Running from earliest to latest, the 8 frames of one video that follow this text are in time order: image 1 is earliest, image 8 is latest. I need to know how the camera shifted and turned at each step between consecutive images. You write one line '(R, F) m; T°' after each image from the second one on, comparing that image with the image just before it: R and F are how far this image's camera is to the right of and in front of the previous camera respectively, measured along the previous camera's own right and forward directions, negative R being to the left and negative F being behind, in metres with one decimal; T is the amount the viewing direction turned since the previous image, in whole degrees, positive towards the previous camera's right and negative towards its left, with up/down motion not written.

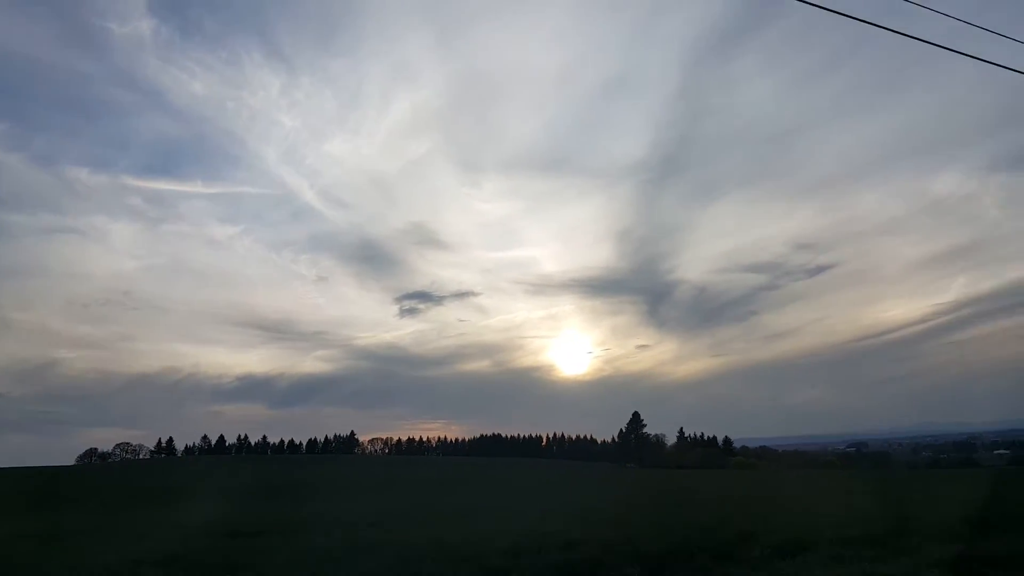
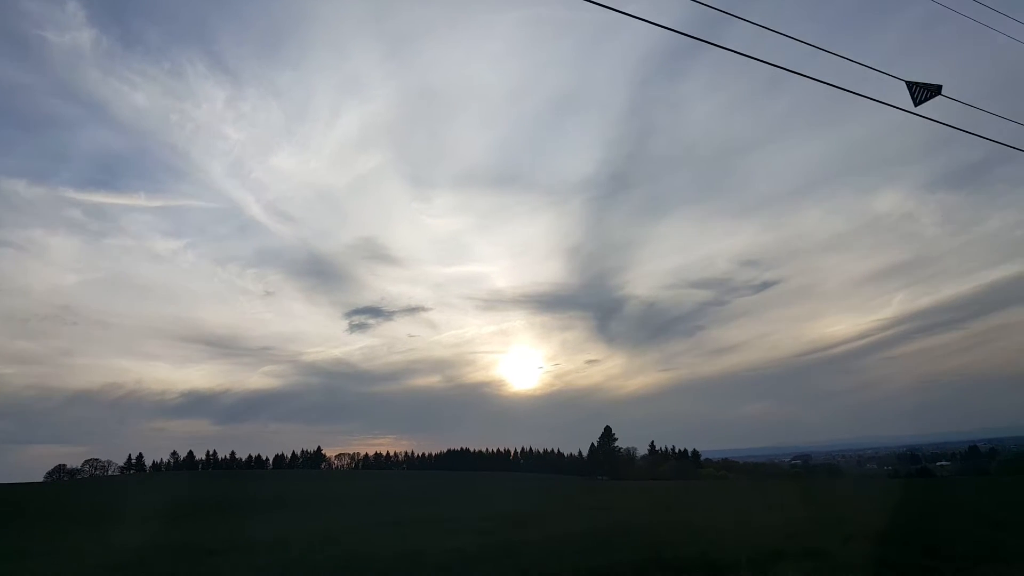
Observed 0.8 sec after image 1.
(-1.4, -0.8) m; +4°
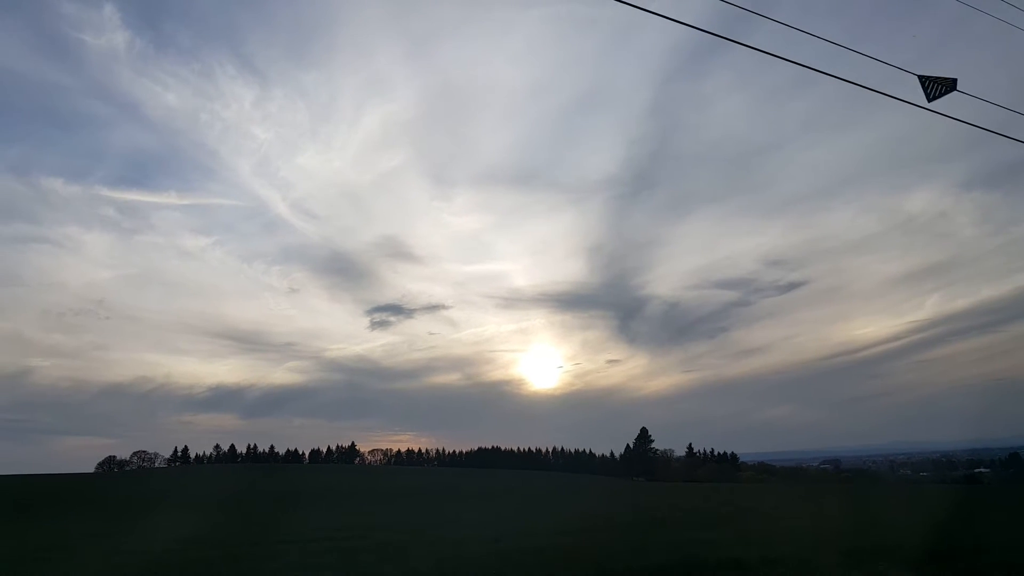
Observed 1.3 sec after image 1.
(-1.1, -0.4) m; -1°
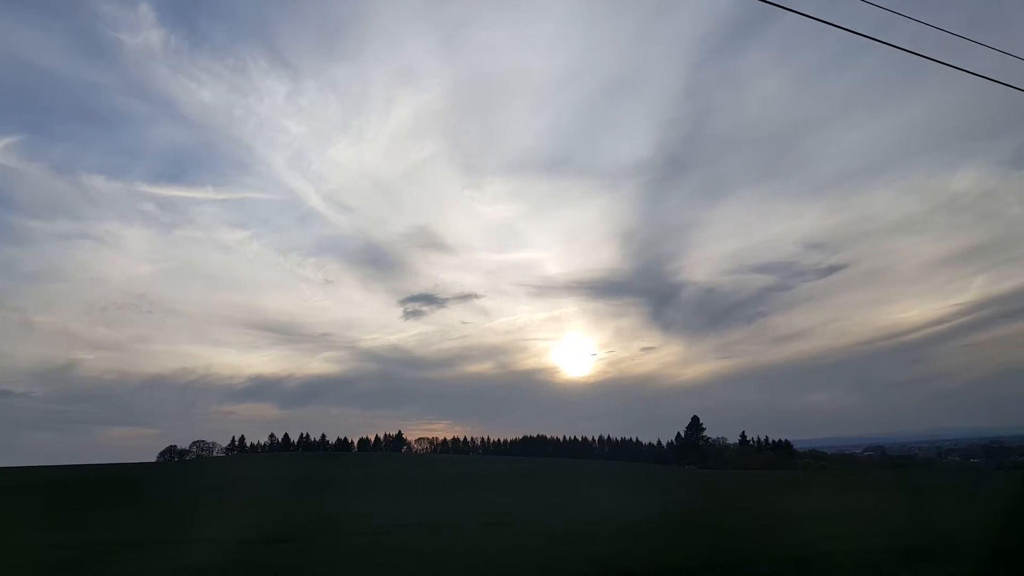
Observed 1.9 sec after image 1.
(-1.0, 0.0) m; -2°
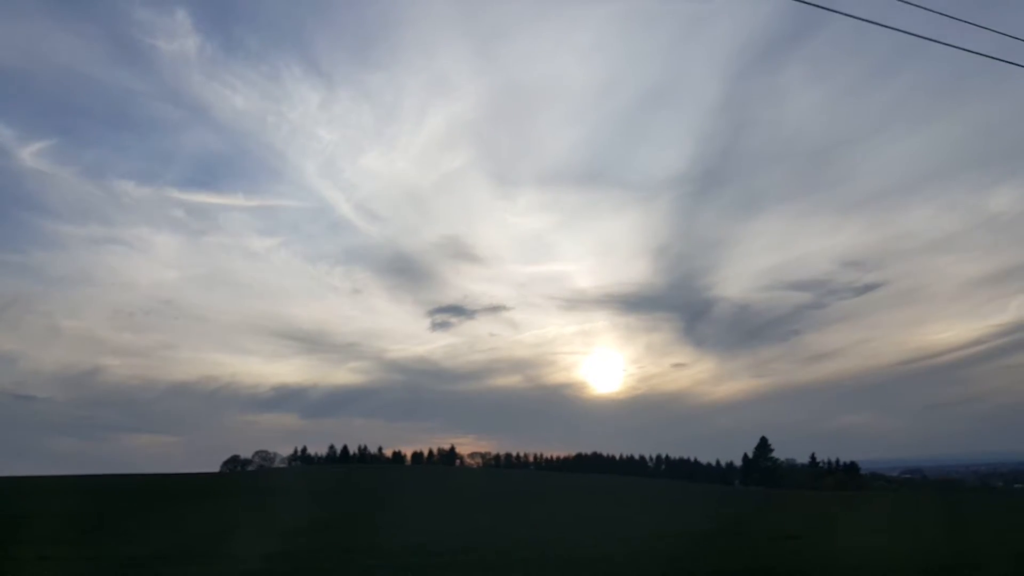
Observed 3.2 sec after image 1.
(-2.6, +2.2) m; -2°
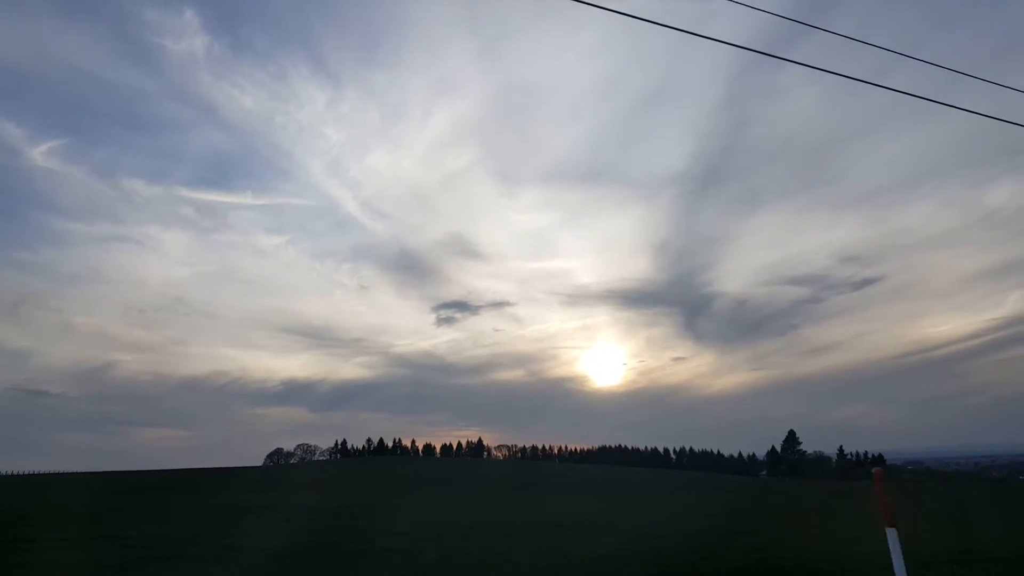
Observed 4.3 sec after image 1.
(-1.7, -3.2) m; 0°
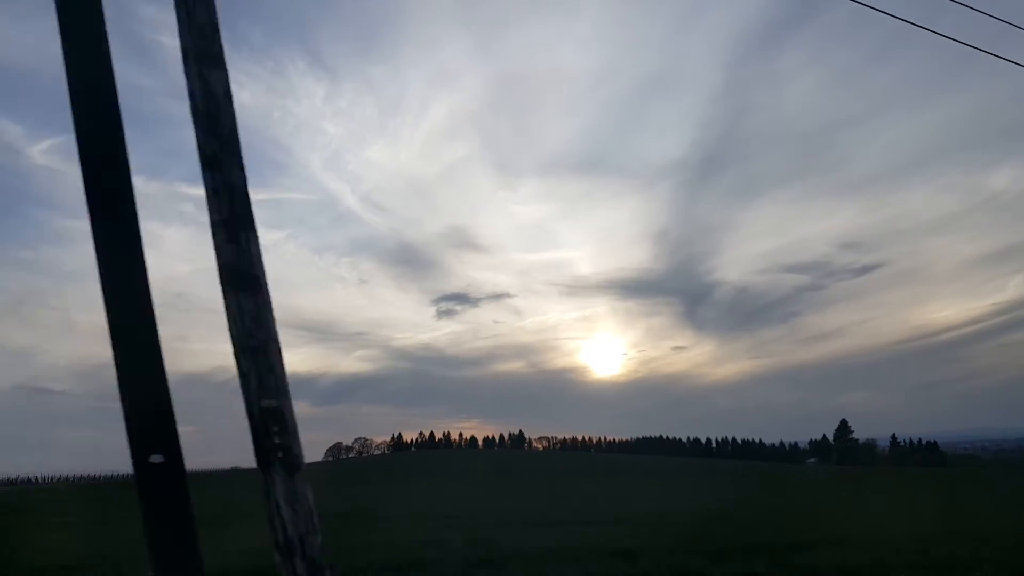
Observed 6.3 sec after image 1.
(-3.6, -0.4) m; +1°
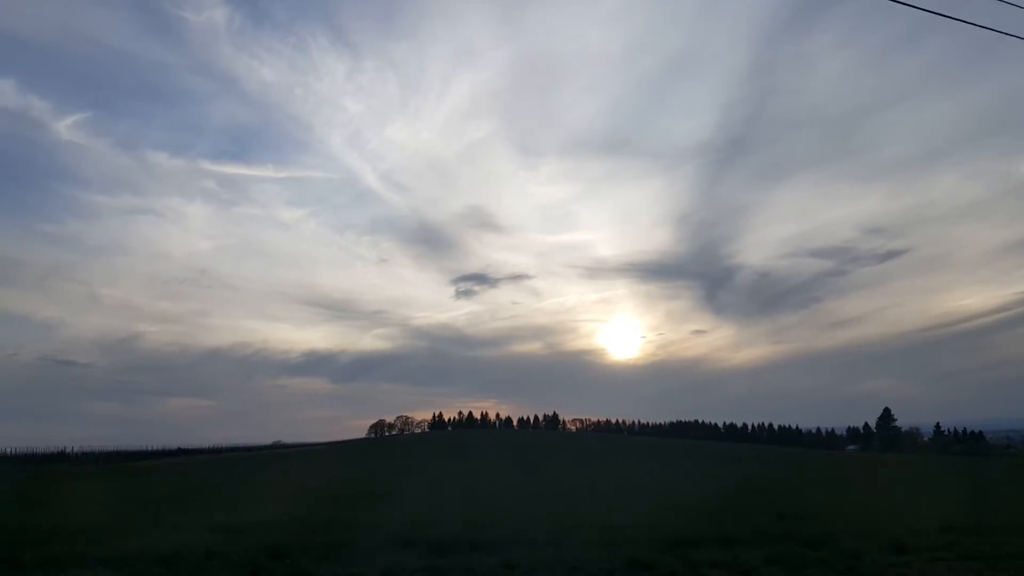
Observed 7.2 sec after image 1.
(-1.6, -0.1) m; -1°
